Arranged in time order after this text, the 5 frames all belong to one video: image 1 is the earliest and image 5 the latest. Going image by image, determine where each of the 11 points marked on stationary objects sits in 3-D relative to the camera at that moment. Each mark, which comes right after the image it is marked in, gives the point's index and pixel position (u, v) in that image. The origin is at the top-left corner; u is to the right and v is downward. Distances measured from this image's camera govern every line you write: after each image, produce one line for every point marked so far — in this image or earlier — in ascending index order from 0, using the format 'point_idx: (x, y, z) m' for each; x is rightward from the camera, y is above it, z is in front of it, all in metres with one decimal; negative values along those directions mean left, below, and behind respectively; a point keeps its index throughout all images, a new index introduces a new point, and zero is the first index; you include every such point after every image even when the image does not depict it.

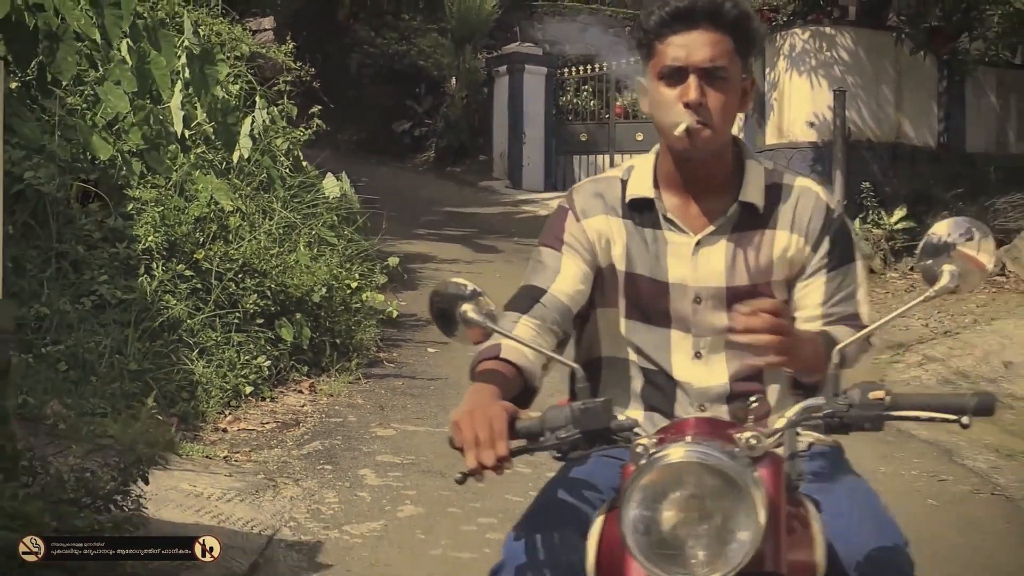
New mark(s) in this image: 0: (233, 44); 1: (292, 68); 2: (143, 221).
0: (-2.3, +2.0, +8.7) m
1: (-1.9, +1.9, +9.4) m
2: (-2.2, +0.4, +6.5) m
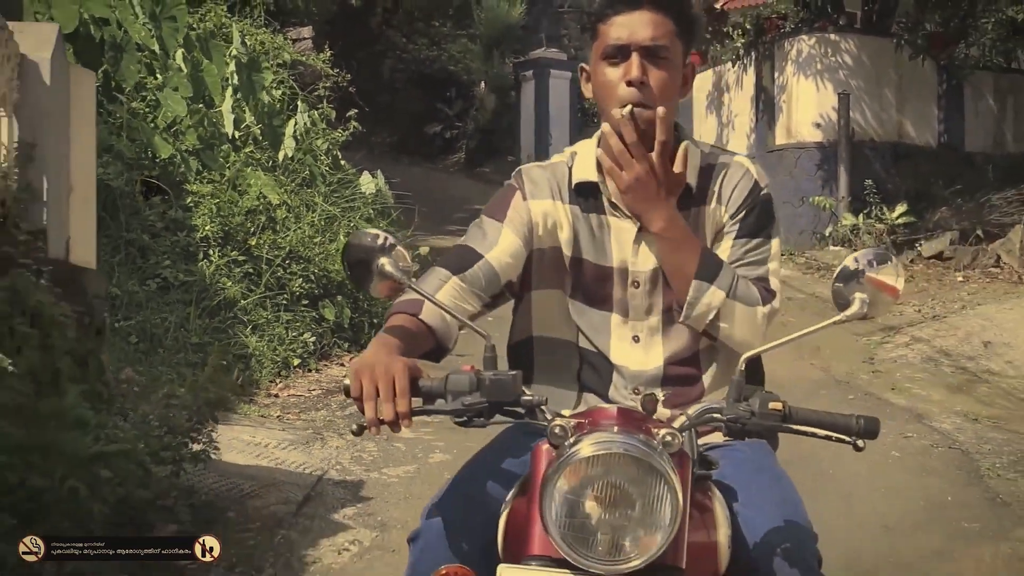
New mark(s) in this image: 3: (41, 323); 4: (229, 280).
0: (-2.1, +2.1, +9.4) m
1: (-1.7, +2.0, +10.1) m
2: (-2.1, +0.5, +7.2) m
3: (-1.8, -0.1, +4.1) m
4: (-1.8, +0.1, +6.9) m
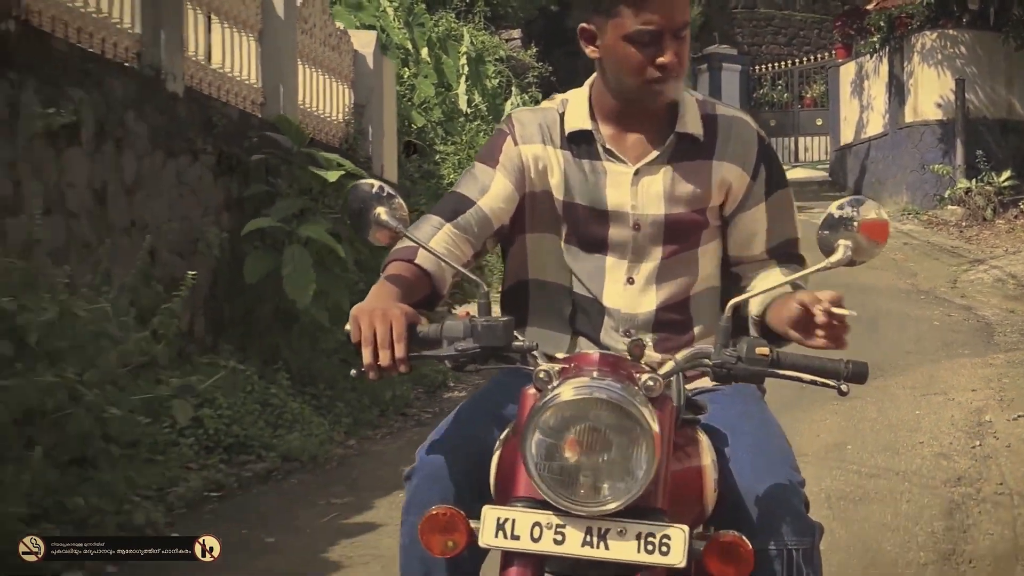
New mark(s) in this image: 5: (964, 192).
0: (-0.2, +2.7, +12.1) m
1: (+0.3, +2.6, +12.7) m
2: (-0.6, +1.1, +9.9) m
3: (-0.9, +0.5, +6.8) m
4: (-0.4, +0.7, +9.5) m
5: (+4.7, +1.0, +11.1) m
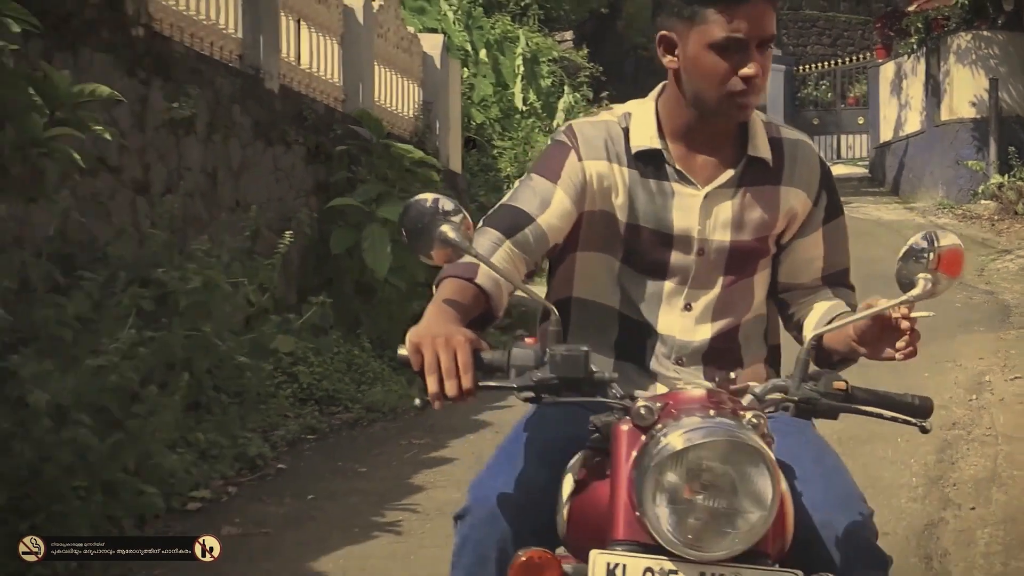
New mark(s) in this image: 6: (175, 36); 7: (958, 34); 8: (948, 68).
0: (+0.4, +2.8, +12.8) m
1: (+0.9, +2.8, +13.4) m
2: (-0.1, +1.3, +10.6) m
3: (-0.5, +0.6, +7.6) m
4: (+0.1, +0.8, +10.2) m
5: (+5.3, +1.1, +11.6) m
6: (-1.7, +1.2, +5.3) m
7: (+5.1, +2.9, +12.2) m
8: (+5.0, +2.5, +12.3) m
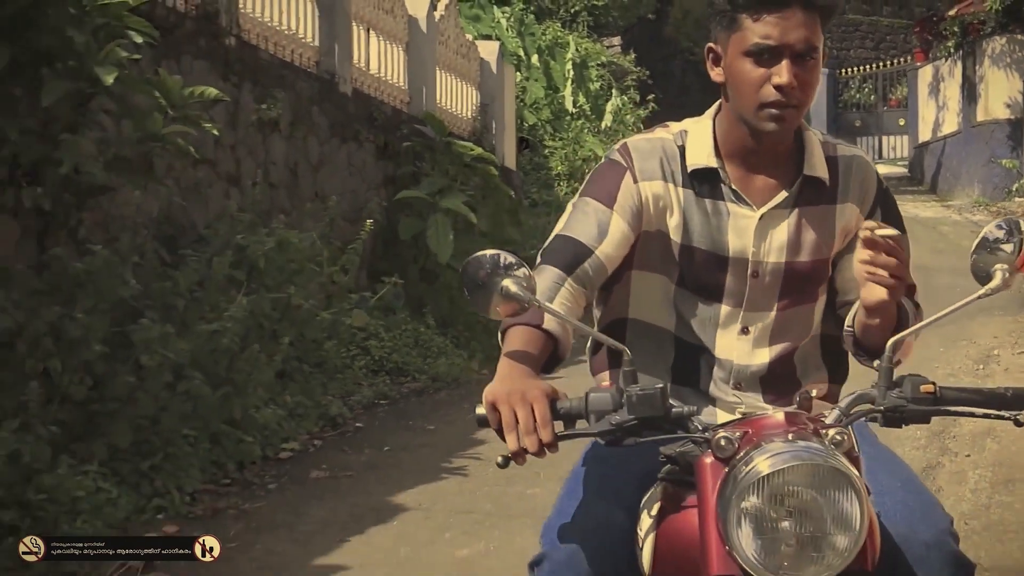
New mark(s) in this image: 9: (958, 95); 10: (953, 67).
0: (+1.1, +2.9, +13.4) m
1: (+1.6, +2.8, +13.9) m
2: (+0.5, +1.4, +11.2) m
3: (-0.1, +0.7, +8.2) m
4: (+0.6, +0.9, +10.8) m
5: (+5.8, +1.1, +11.9) m
6: (-1.4, +1.4, +6.0) m
7: (+5.7, +2.9, +12.6) m
8: (+5.6, +2.6, +12.7) m
9: (+5.7, +2.4, +13.4) m
10: (+5.7, +2.8, +13.6) m
